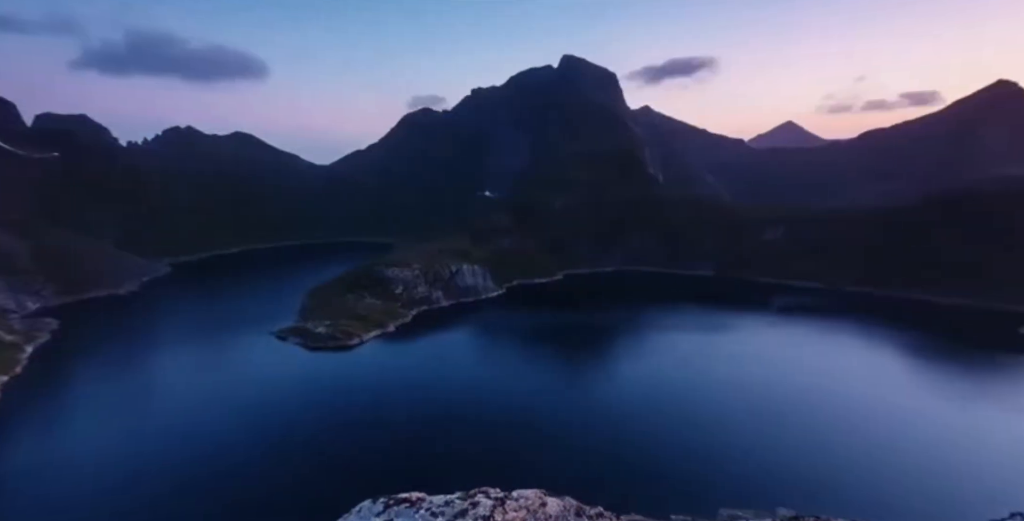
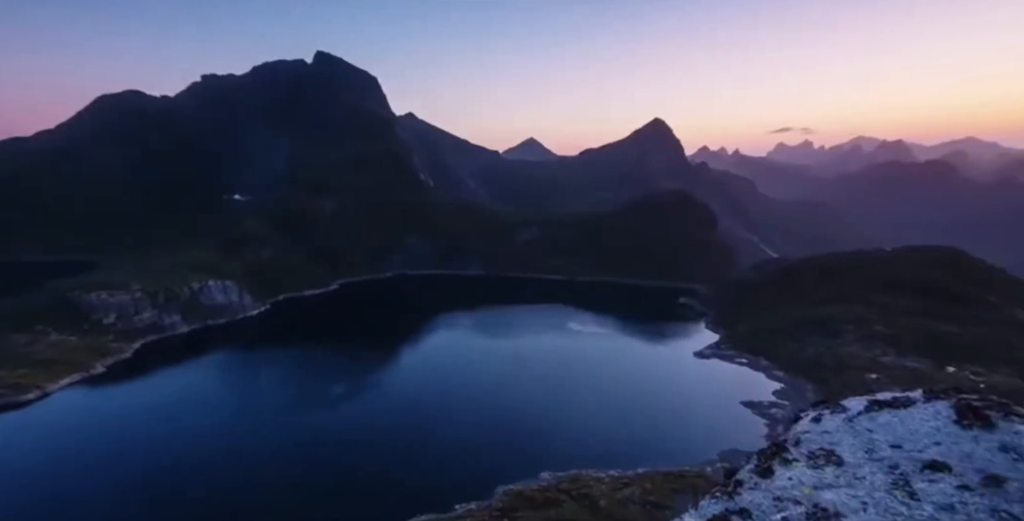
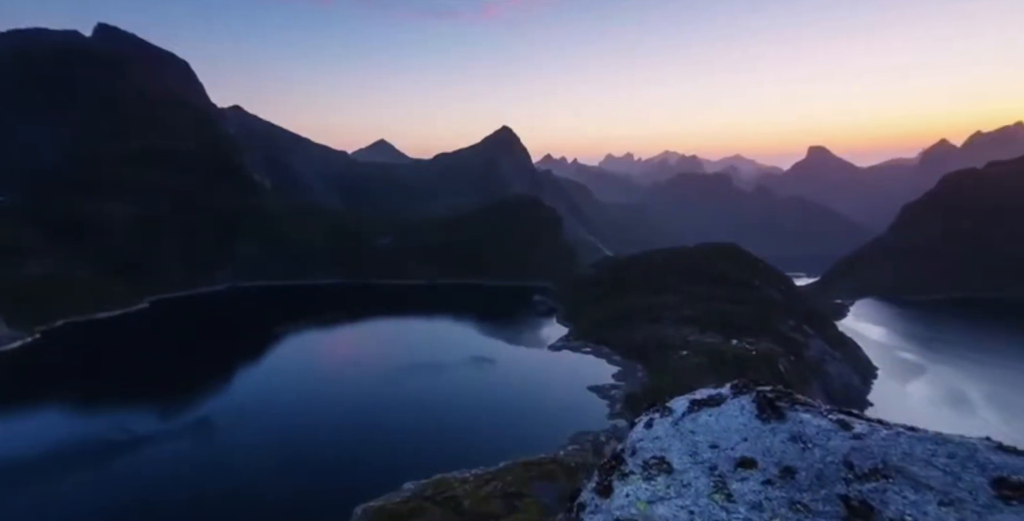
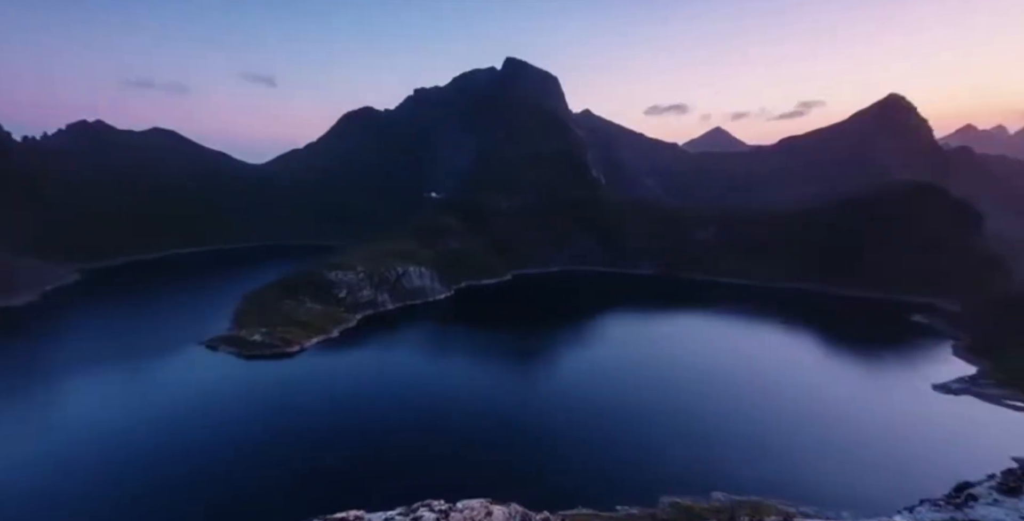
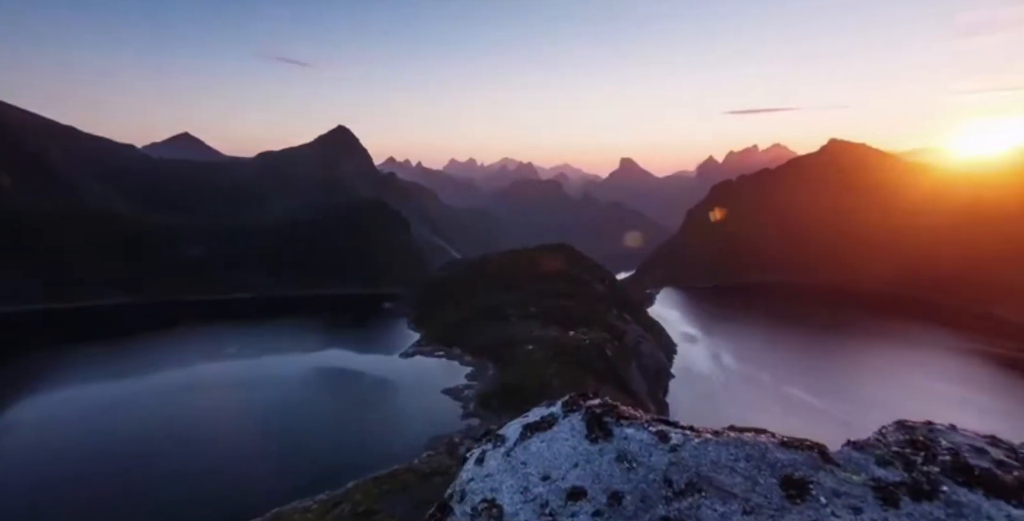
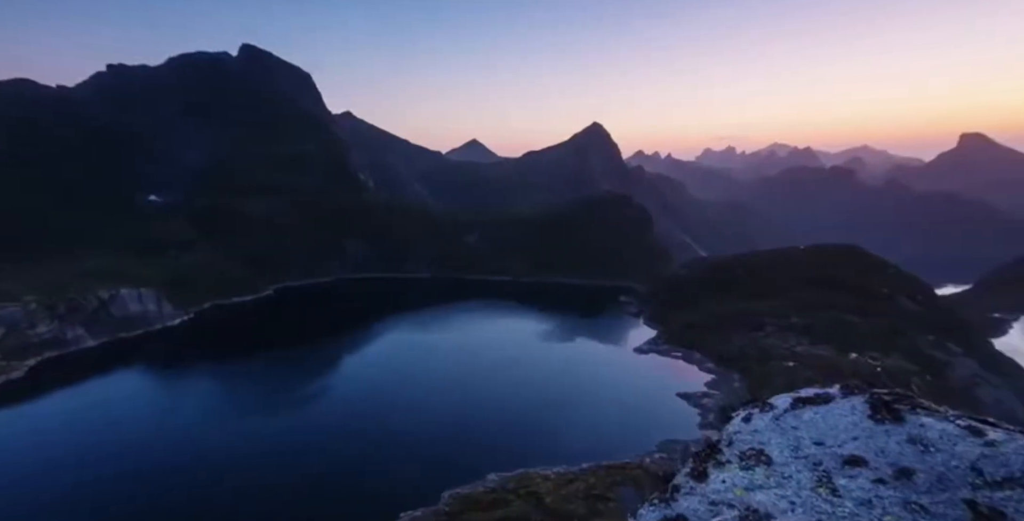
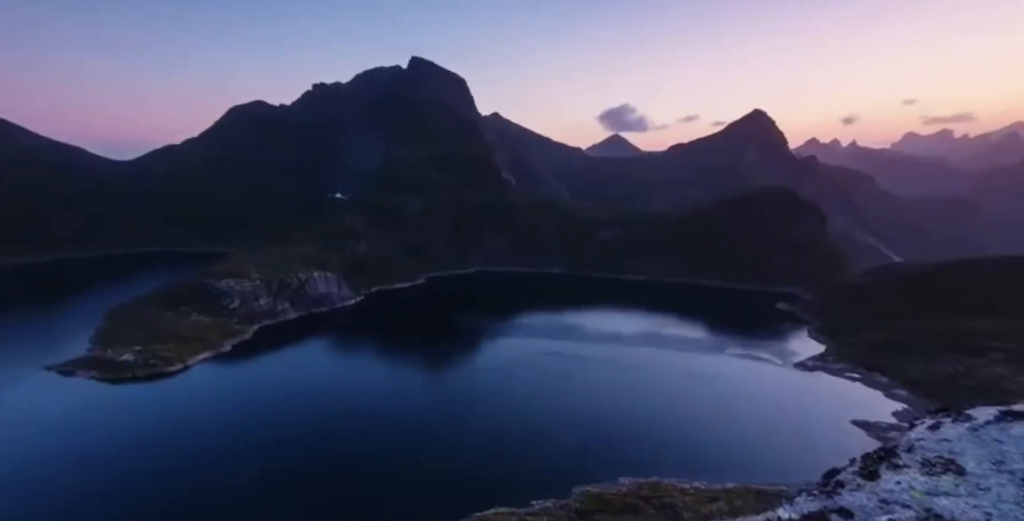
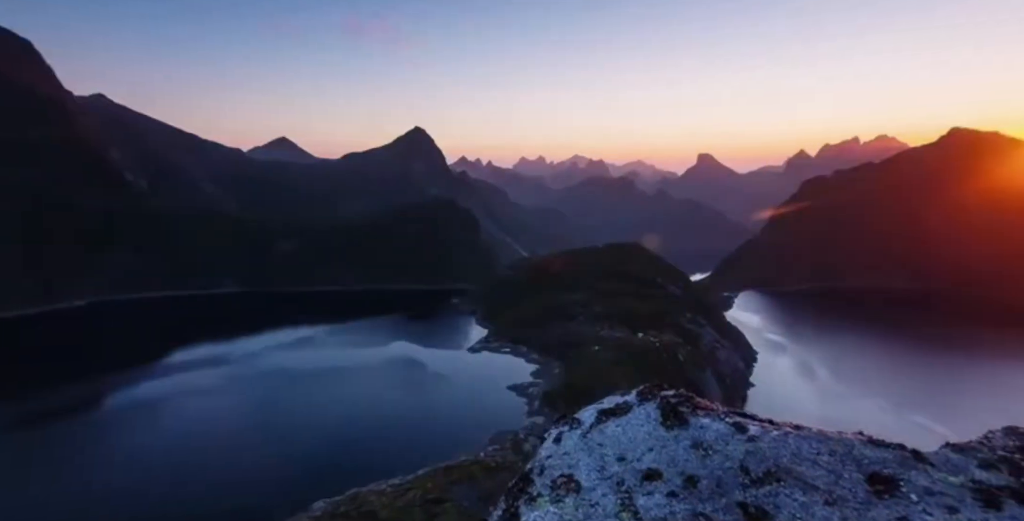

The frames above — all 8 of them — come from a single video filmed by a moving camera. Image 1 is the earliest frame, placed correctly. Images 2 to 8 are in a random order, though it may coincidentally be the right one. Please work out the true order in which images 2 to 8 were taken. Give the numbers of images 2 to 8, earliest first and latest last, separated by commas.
4, 7, 2, 6, 3, 8, 5
